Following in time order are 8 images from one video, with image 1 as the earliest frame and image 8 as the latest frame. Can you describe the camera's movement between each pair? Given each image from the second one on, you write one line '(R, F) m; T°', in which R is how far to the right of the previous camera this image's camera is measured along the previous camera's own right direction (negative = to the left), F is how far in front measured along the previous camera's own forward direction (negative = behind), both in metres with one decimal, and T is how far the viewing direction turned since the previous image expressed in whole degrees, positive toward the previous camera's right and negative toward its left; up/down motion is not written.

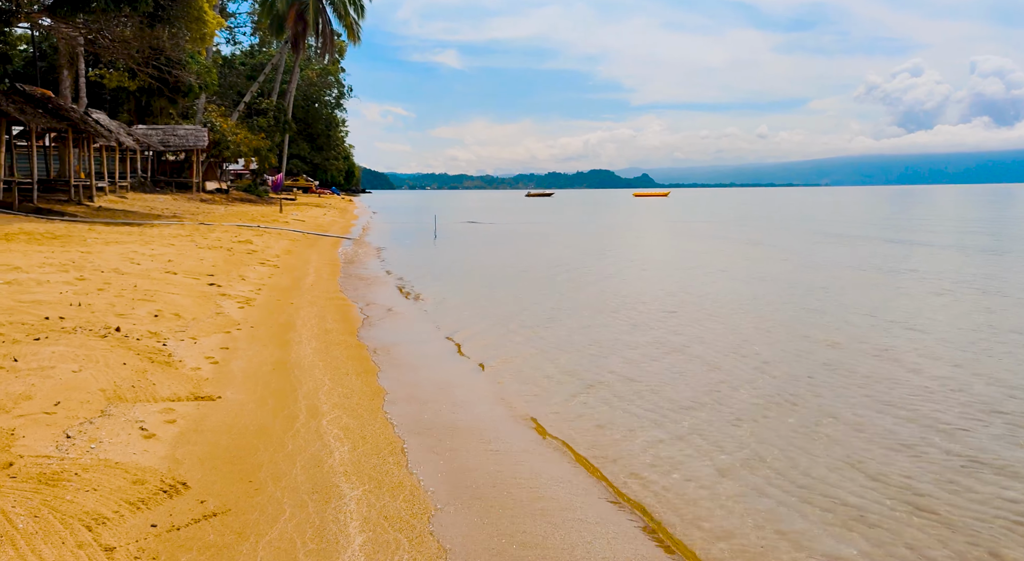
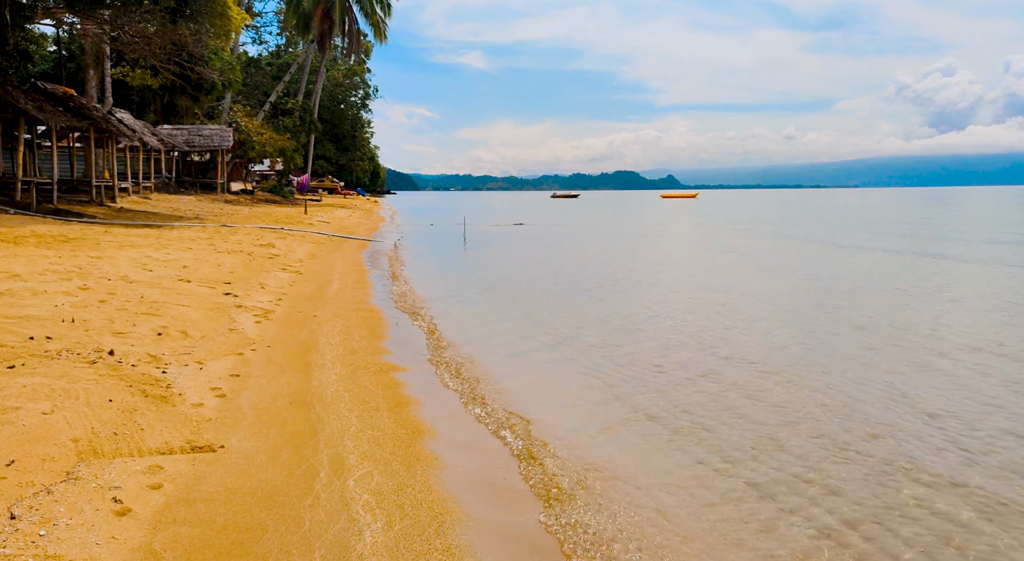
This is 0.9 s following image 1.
(-0.3, +1.0) m; -2°
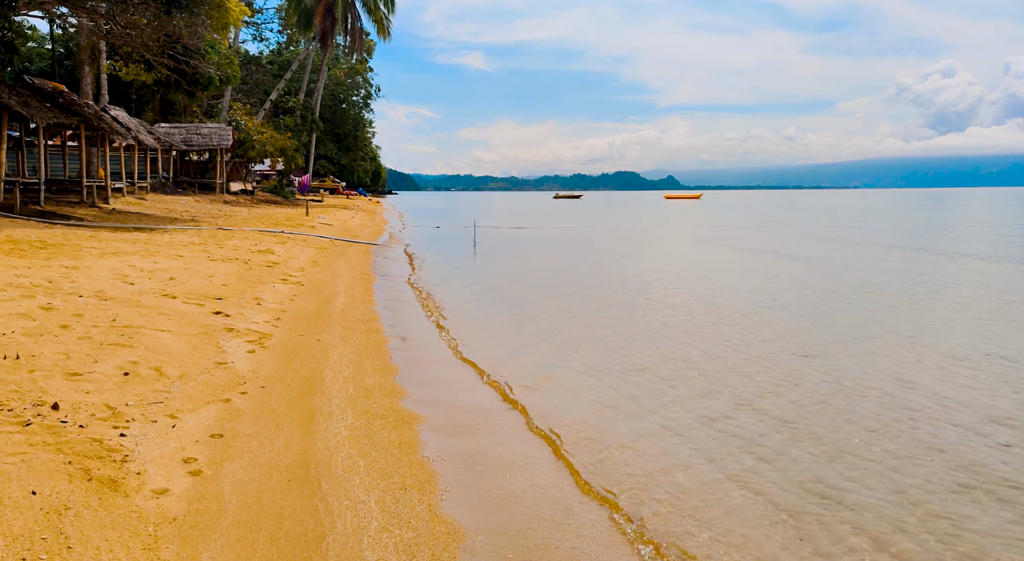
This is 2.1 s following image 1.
(-0.4, +1.3) m; 0°
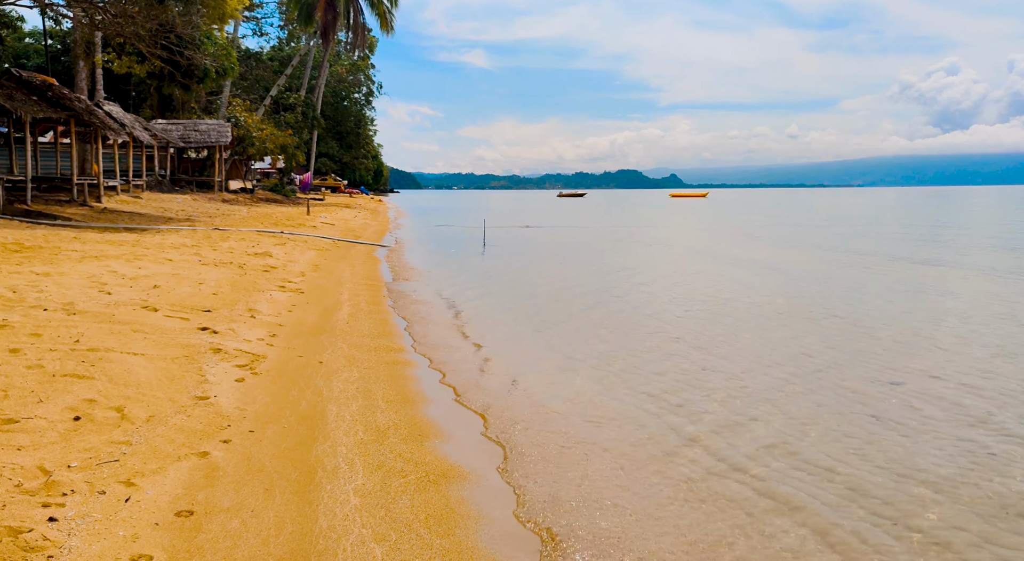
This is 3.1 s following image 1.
(-0.3, +1.1) m; 0°
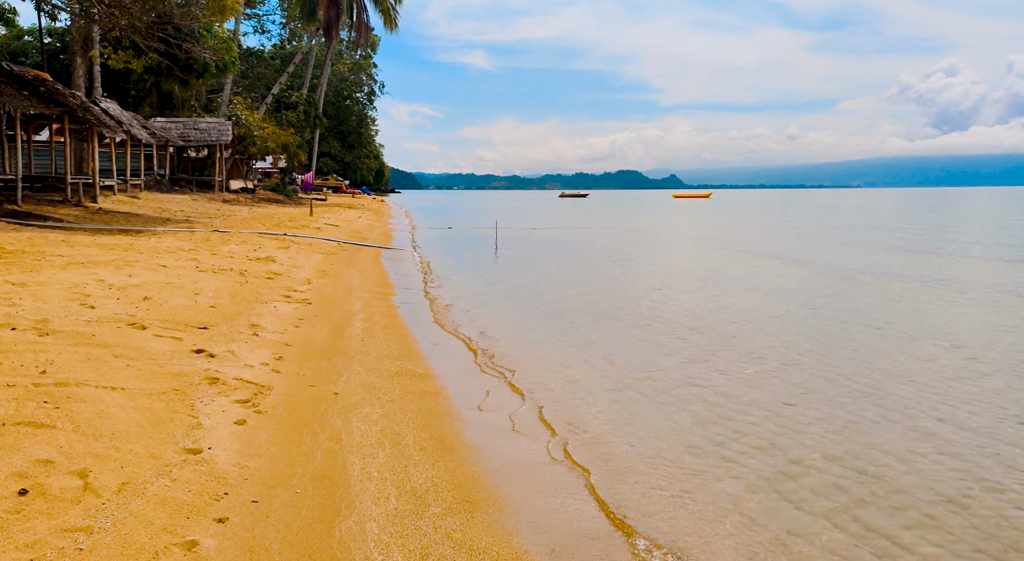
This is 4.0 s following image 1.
(-0.4, +1.0) m; 0°
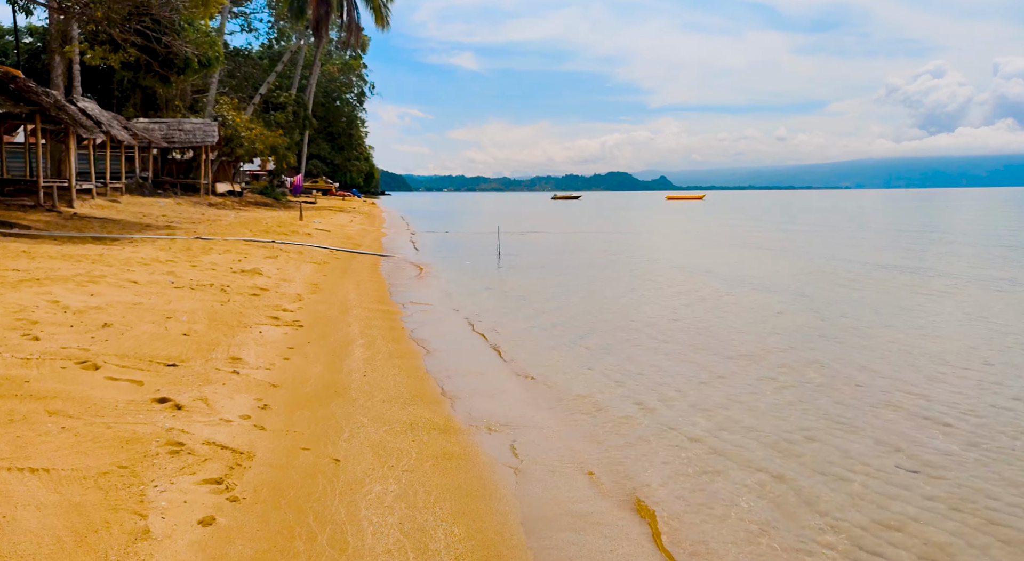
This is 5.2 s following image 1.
(-0.4, +1.2) m; +1°
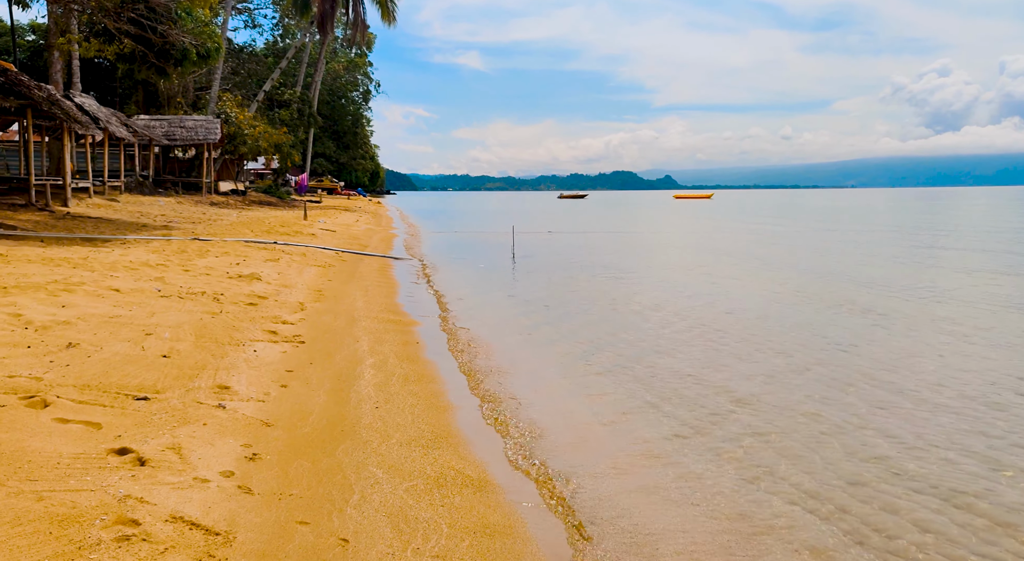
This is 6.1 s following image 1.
(-0.3, +1.1) m; 0°
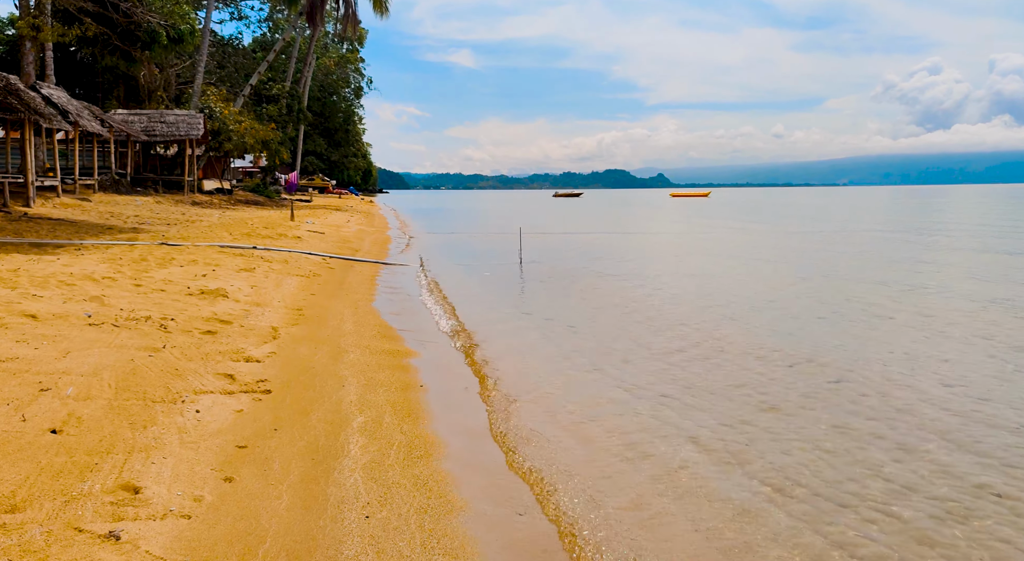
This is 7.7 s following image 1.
(-0.3, +1.8) m; +1°
